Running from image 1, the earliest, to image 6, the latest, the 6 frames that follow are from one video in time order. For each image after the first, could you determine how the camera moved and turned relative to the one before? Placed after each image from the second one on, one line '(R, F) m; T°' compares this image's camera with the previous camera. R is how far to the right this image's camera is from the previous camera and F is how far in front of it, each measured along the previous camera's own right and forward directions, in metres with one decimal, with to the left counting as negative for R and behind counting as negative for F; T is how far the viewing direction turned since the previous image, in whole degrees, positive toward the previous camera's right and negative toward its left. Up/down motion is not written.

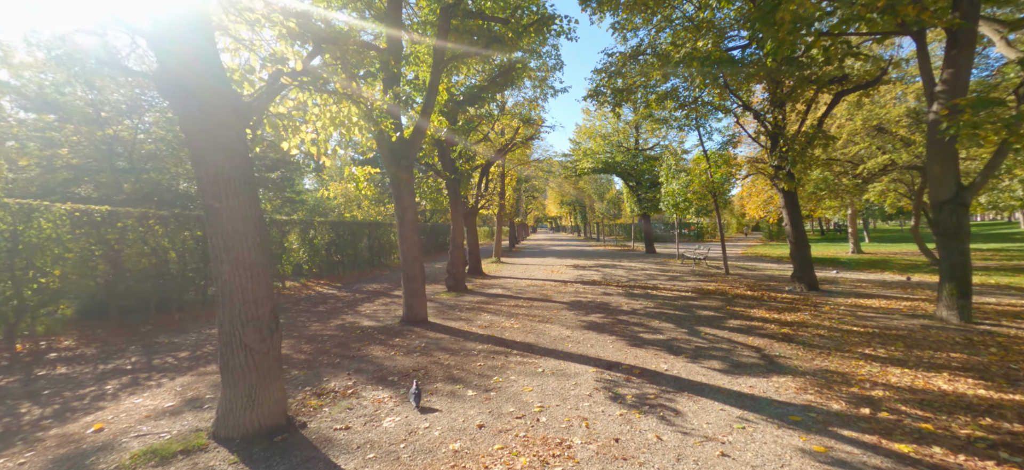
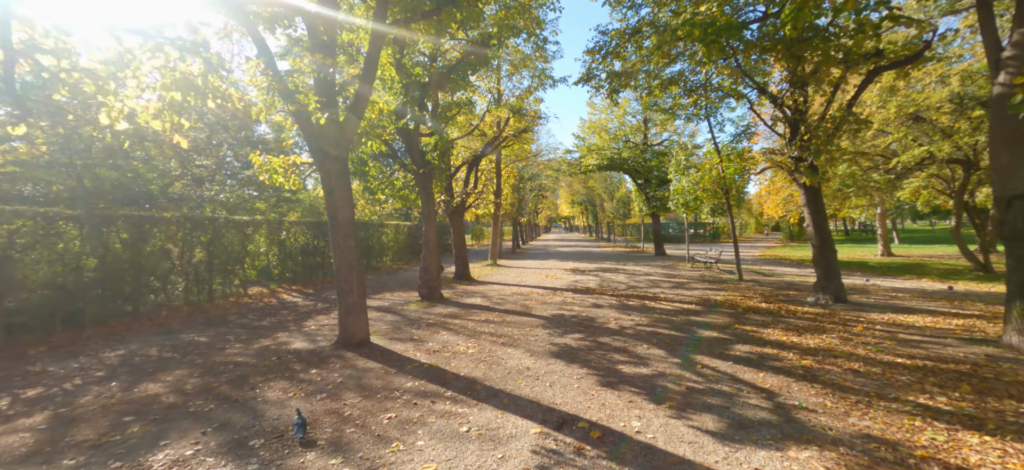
(+0.8, +1.2) m; -2°
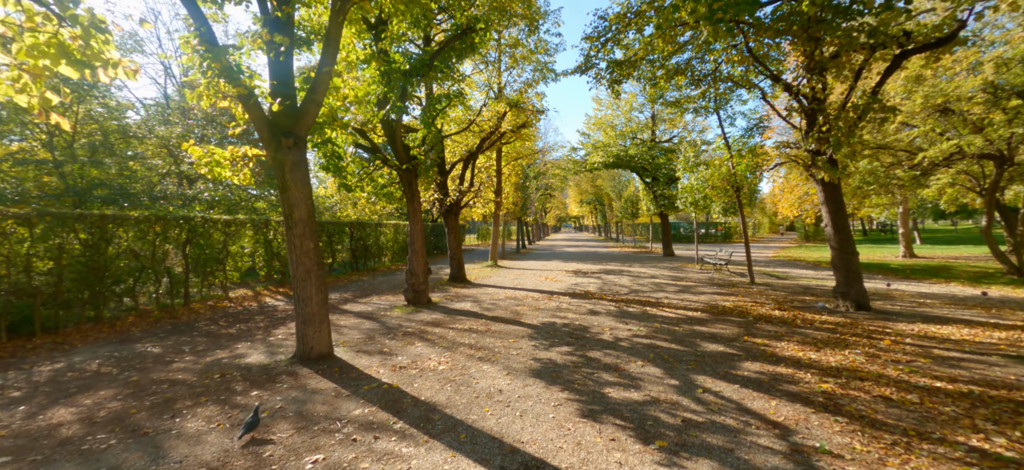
(+0.4, +0.7) m; -1°
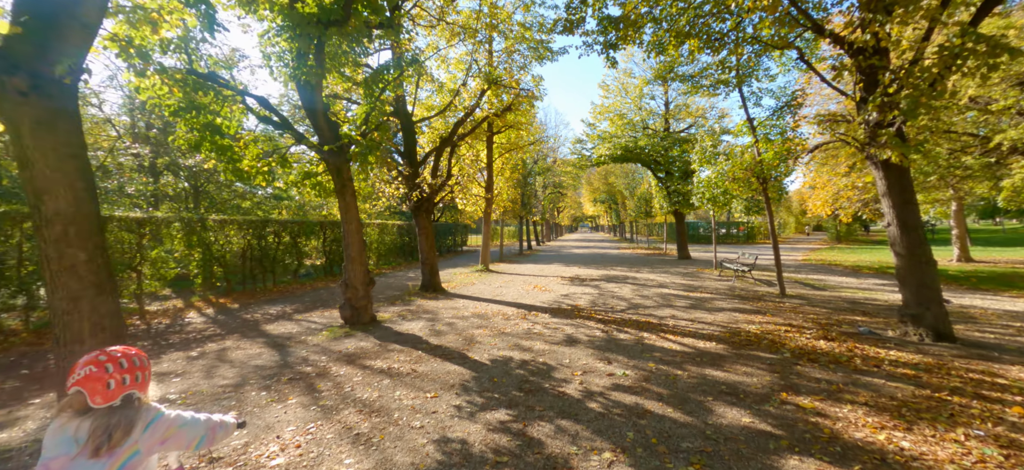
(+1.0, +2.0) m; -2°
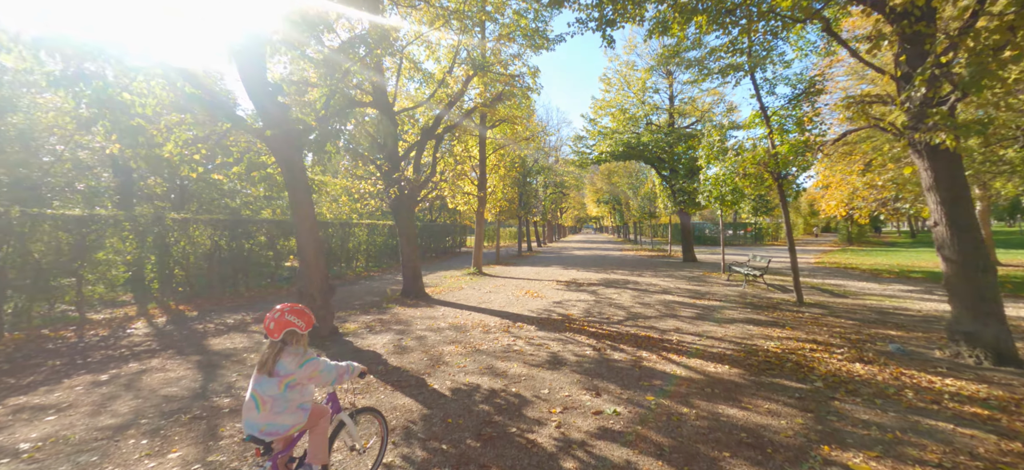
(+0.4, +1.0) m; -1°
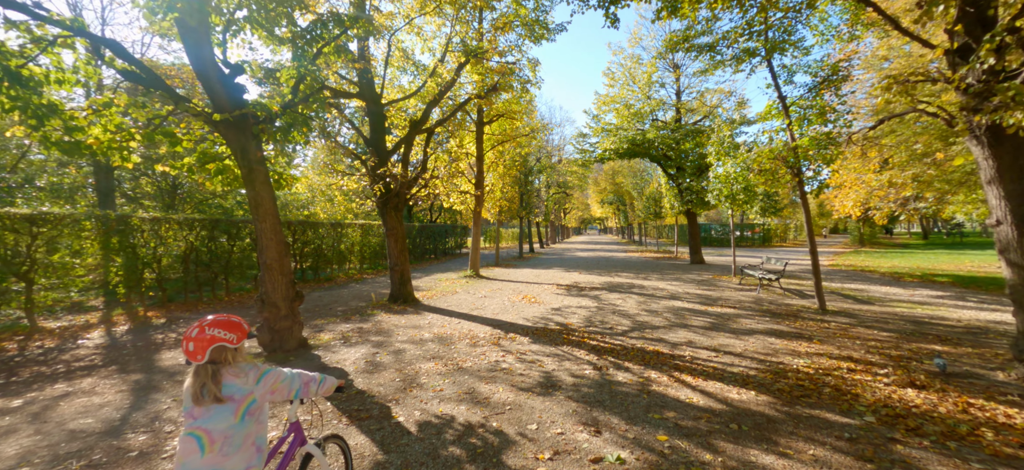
(+0.2, +0.8) m; -1°
